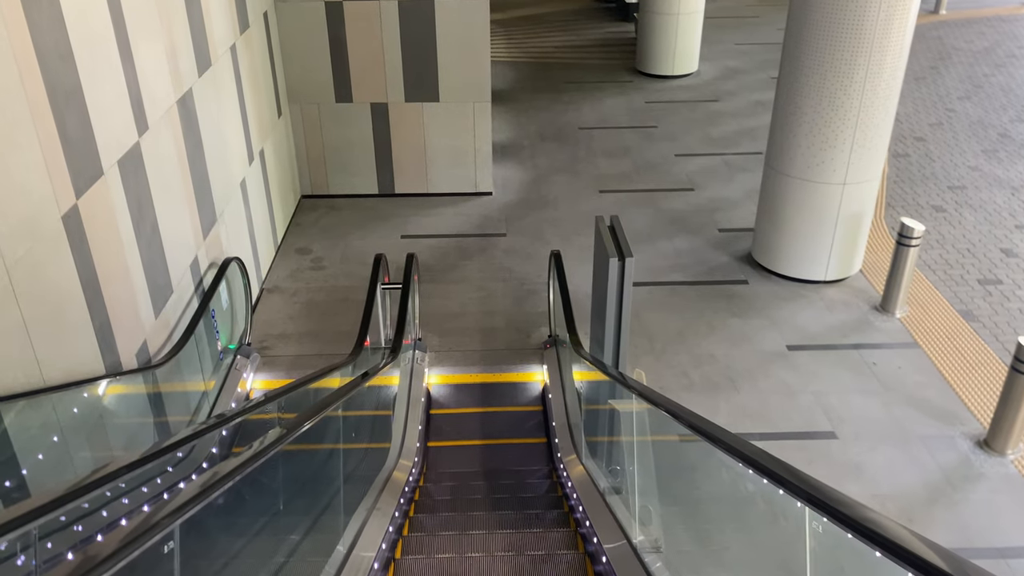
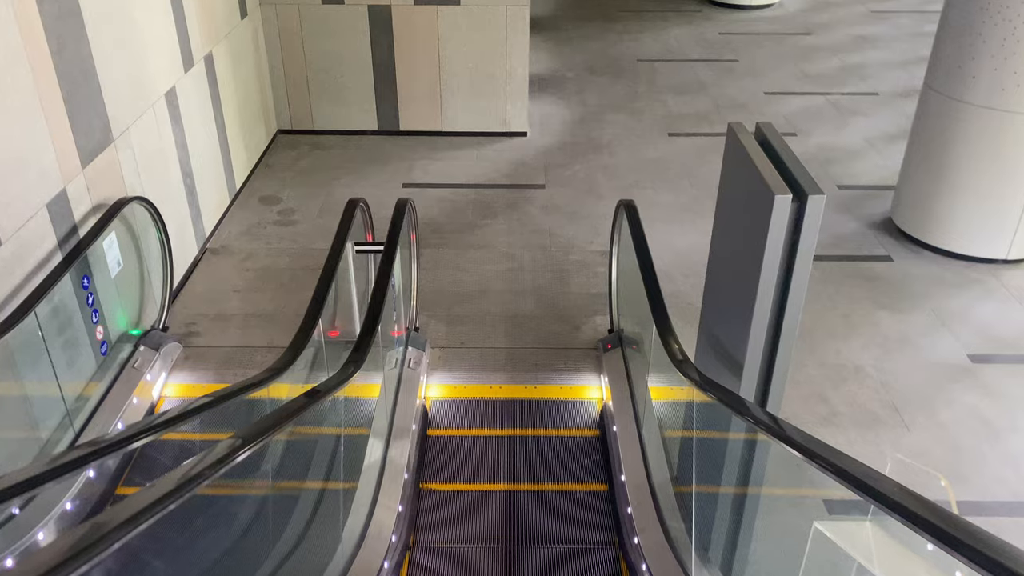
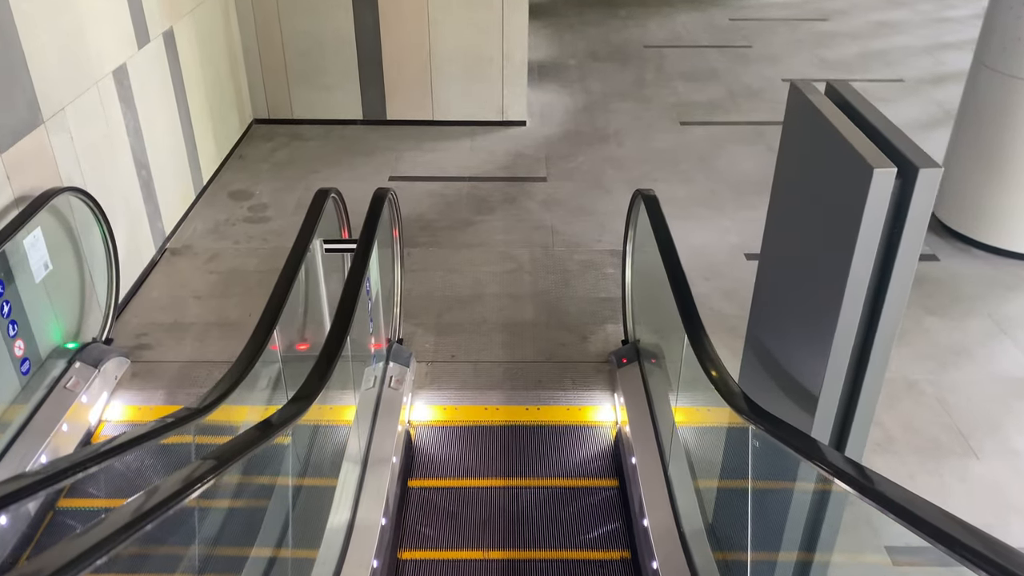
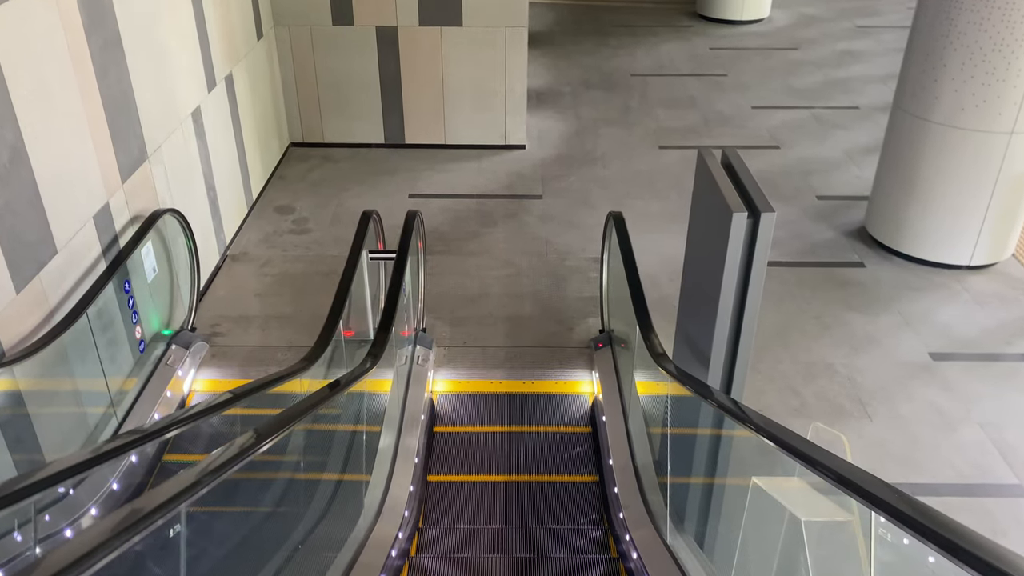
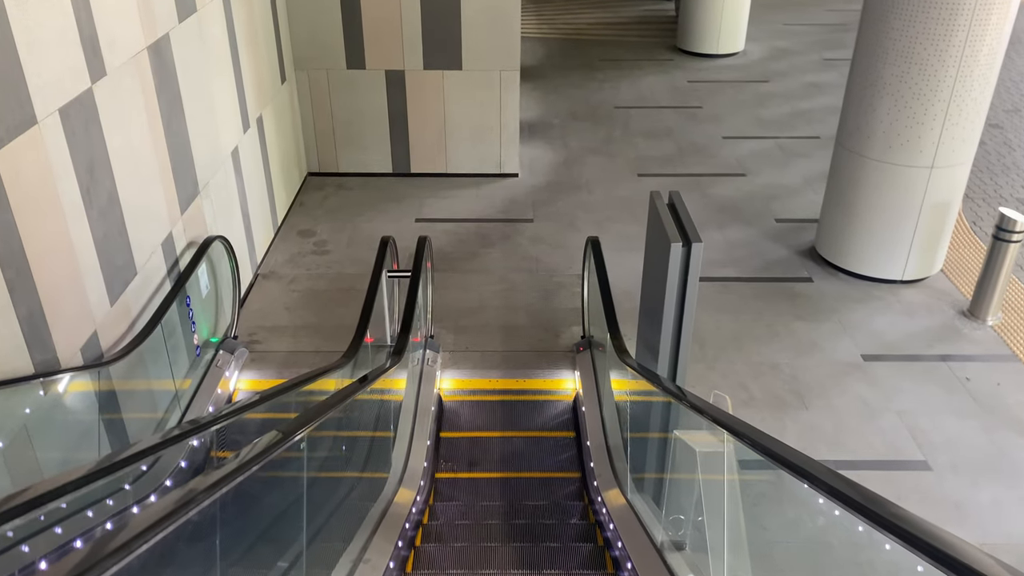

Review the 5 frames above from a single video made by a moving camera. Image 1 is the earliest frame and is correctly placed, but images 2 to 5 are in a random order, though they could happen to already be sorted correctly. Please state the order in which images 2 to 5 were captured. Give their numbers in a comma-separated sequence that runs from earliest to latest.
5, 4, 2, 3
